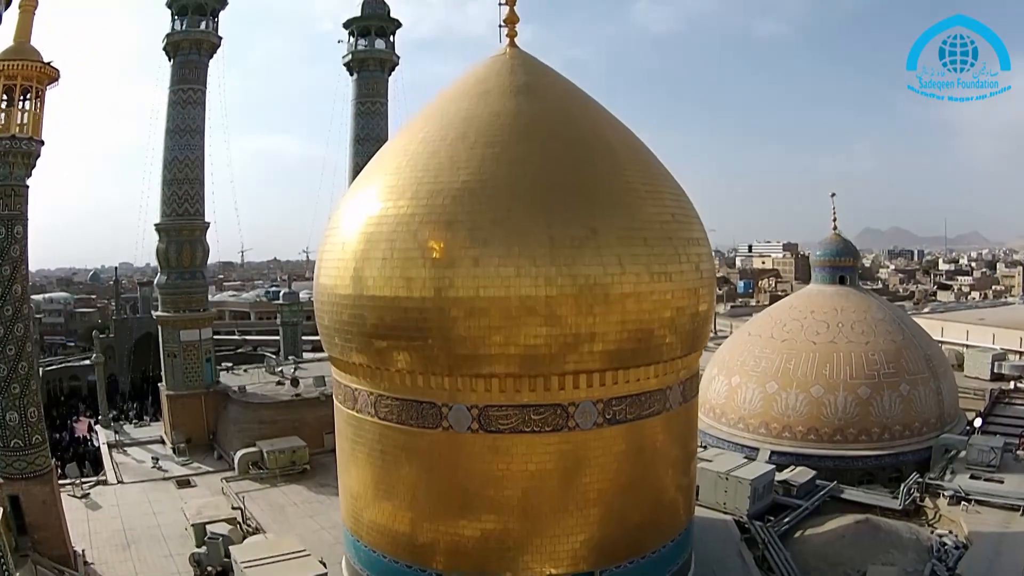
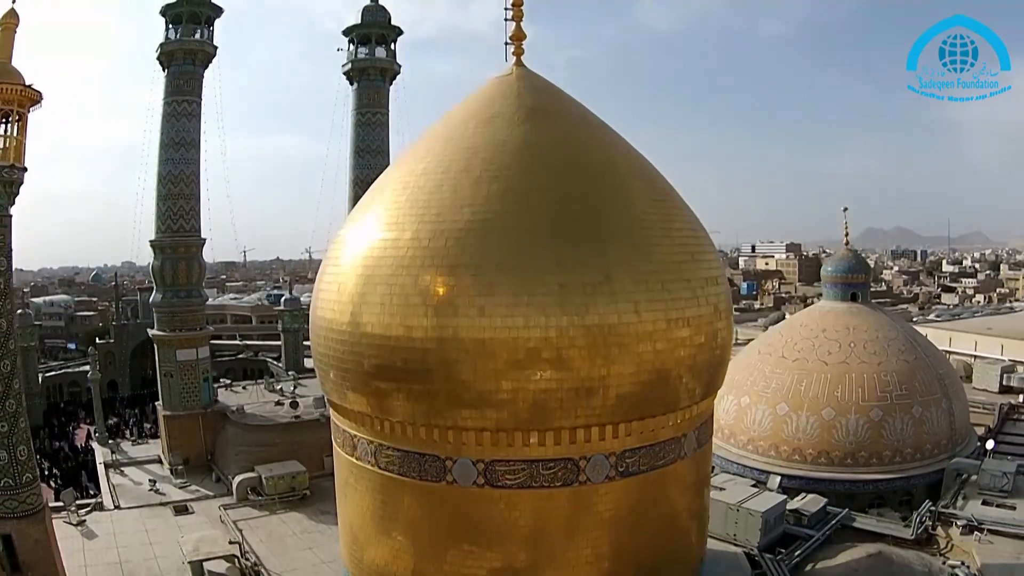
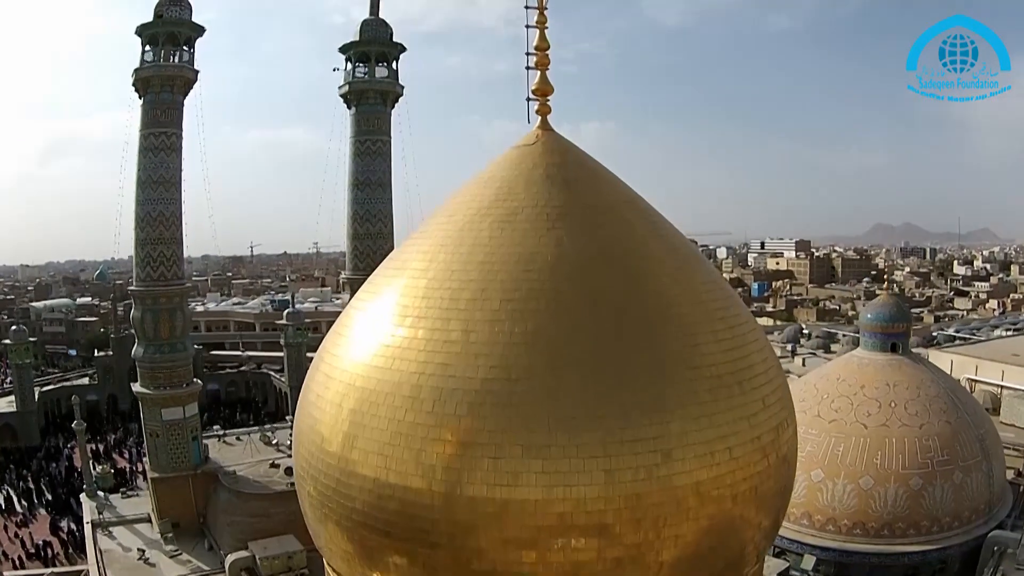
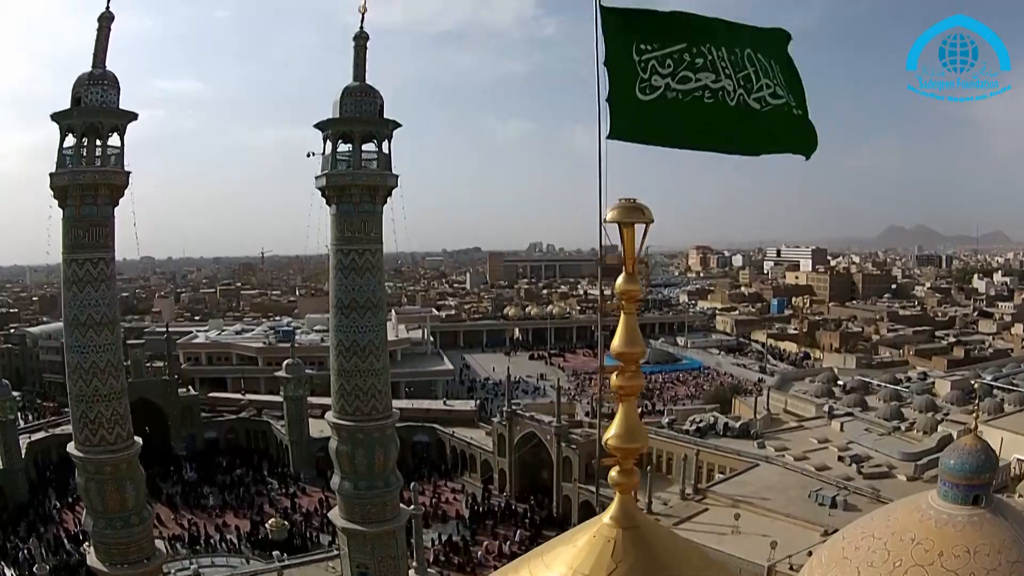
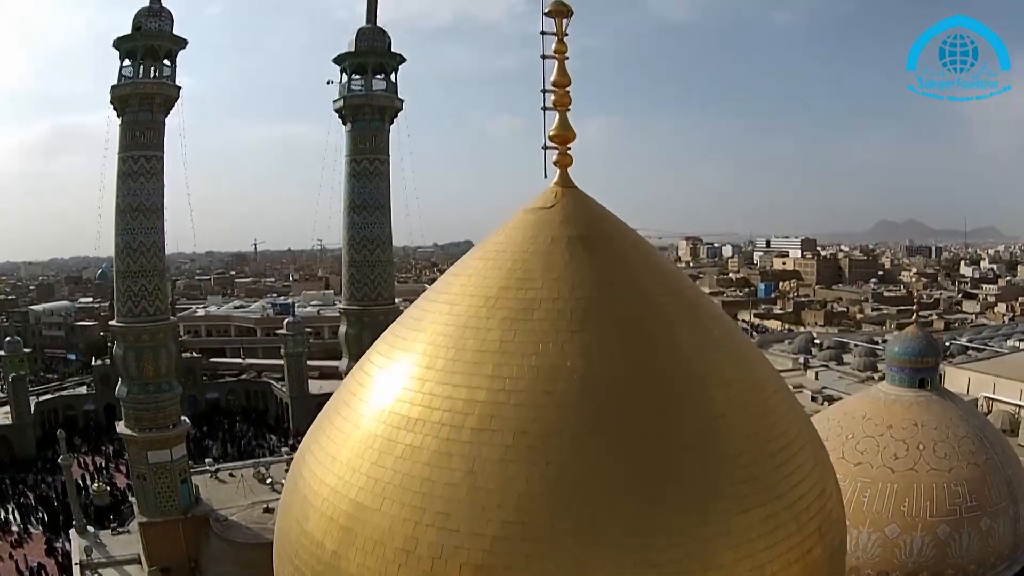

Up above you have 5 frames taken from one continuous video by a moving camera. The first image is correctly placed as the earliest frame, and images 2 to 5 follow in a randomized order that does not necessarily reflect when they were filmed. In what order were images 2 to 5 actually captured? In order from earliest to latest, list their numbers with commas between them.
2, 3, 5, 4
